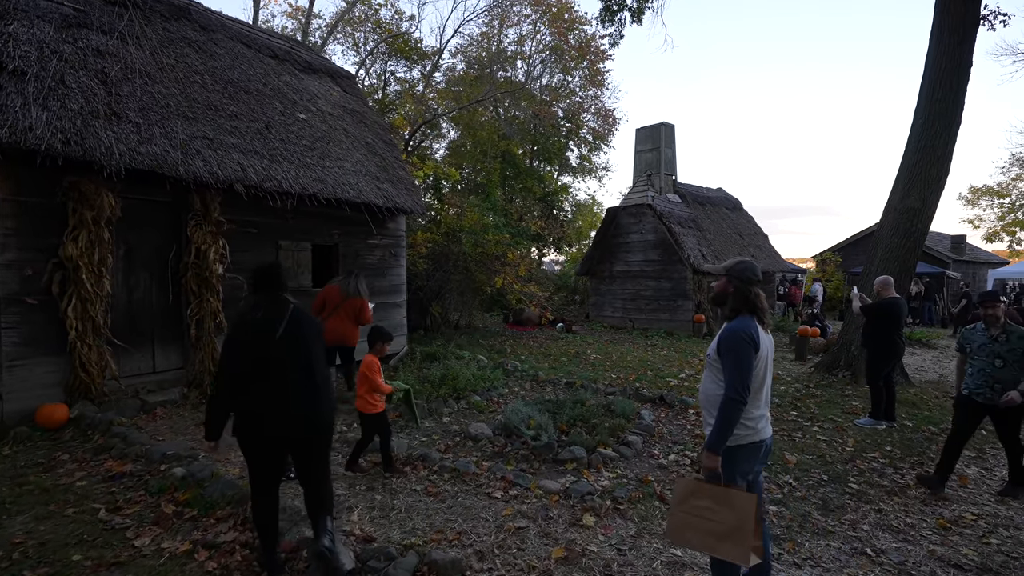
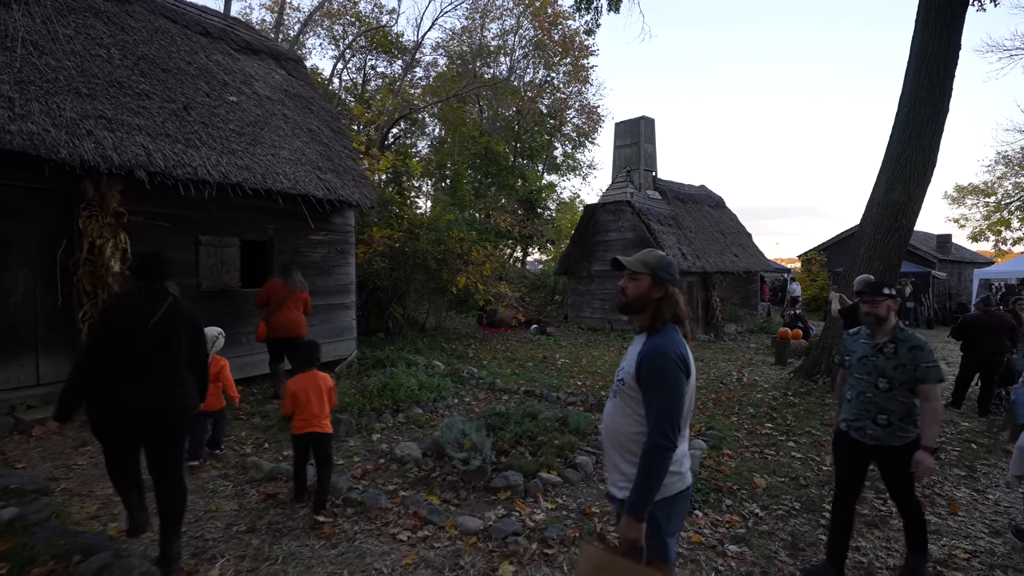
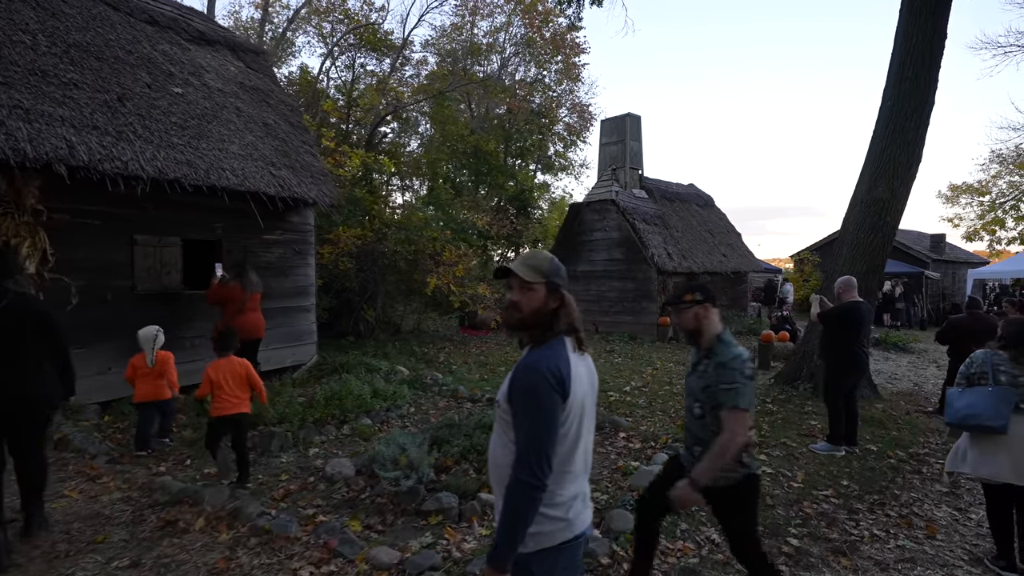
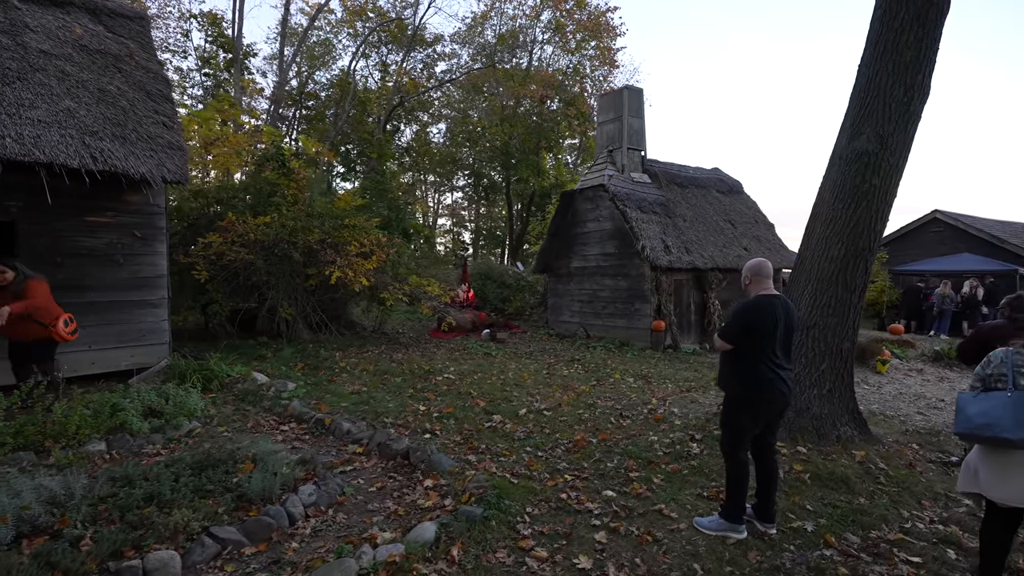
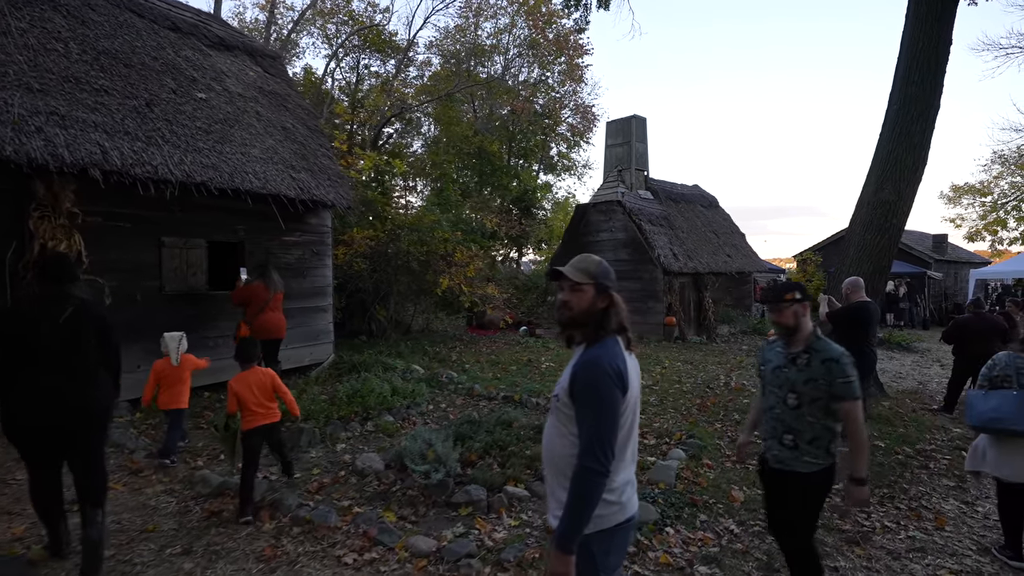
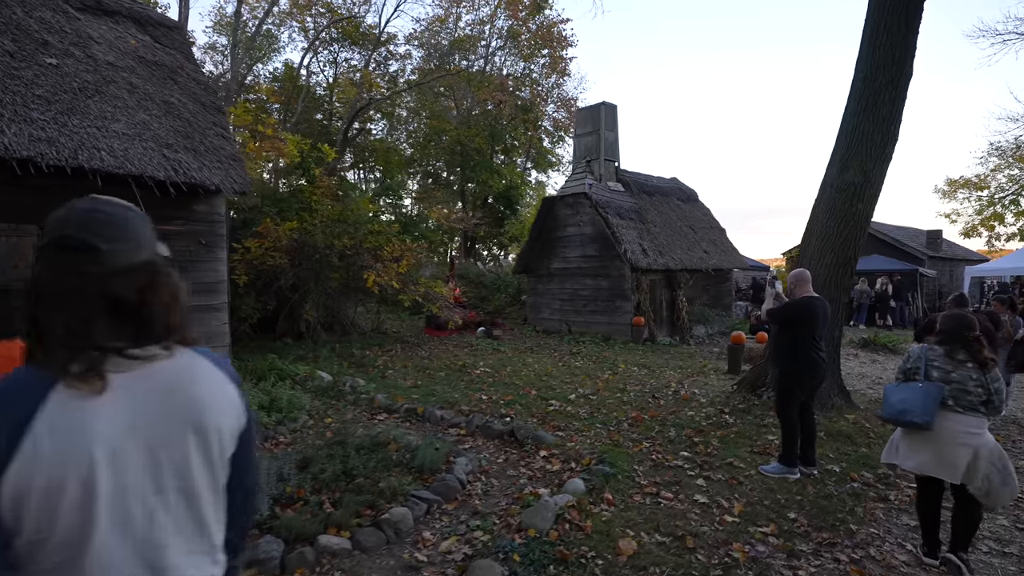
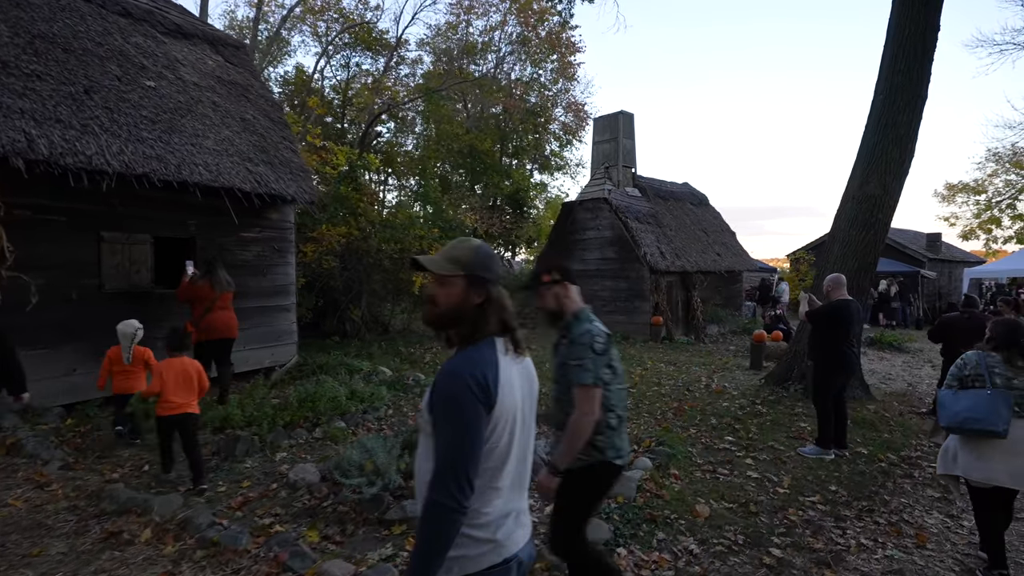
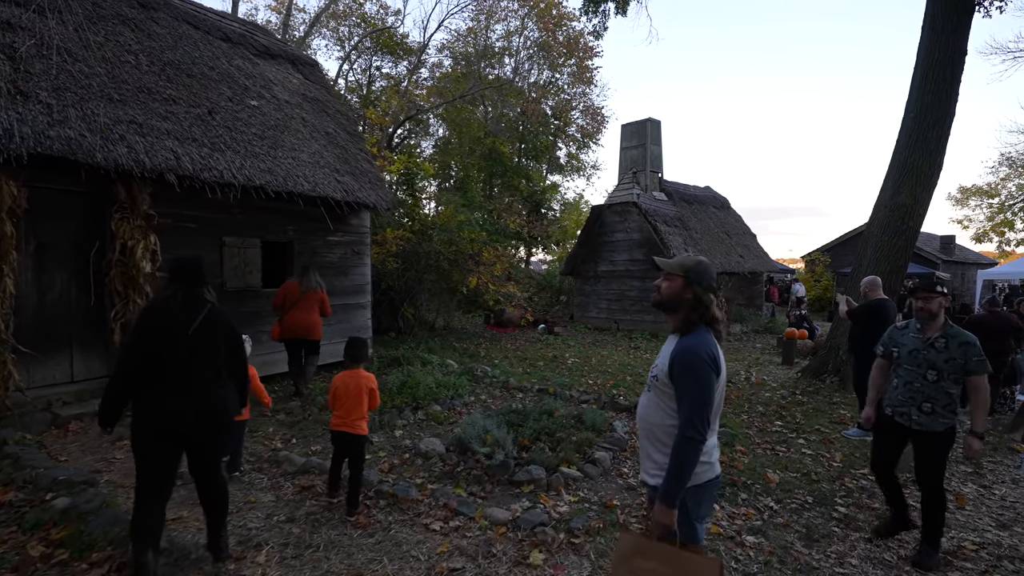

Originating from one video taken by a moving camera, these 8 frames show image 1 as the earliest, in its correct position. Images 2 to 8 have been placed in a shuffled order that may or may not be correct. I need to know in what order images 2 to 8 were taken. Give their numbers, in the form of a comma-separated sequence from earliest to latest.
8, 2, 5, 3, 7, 6, 4
